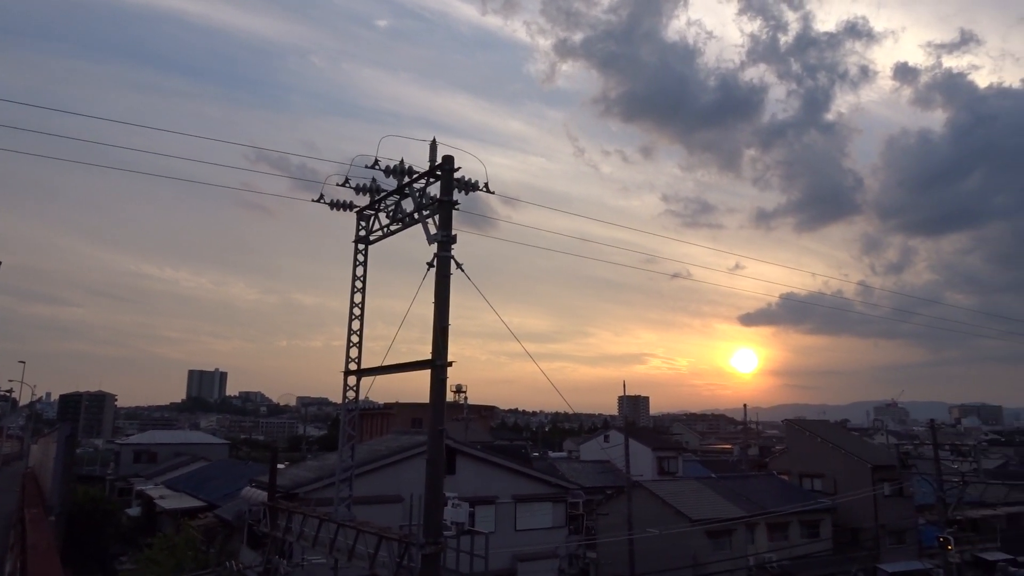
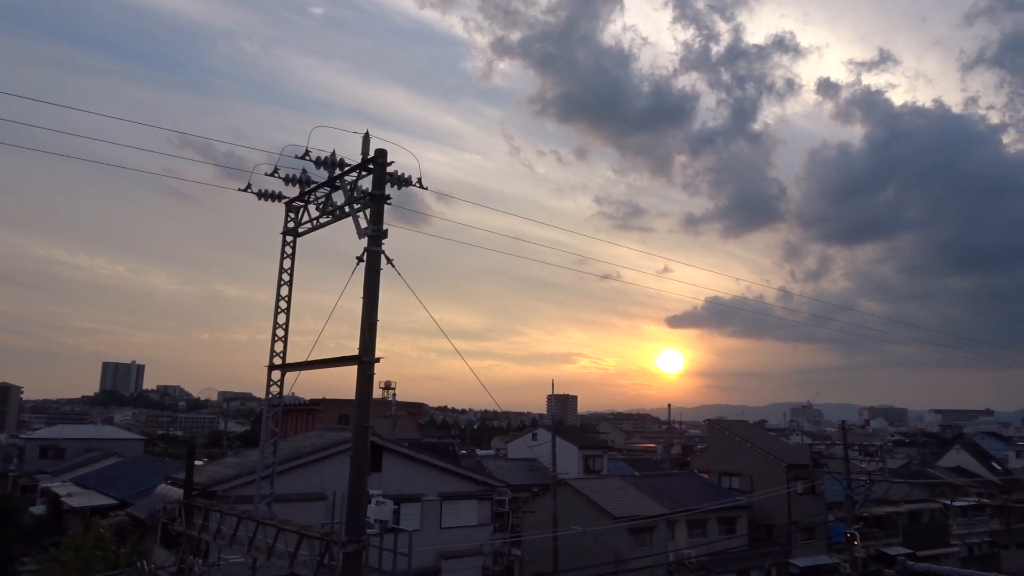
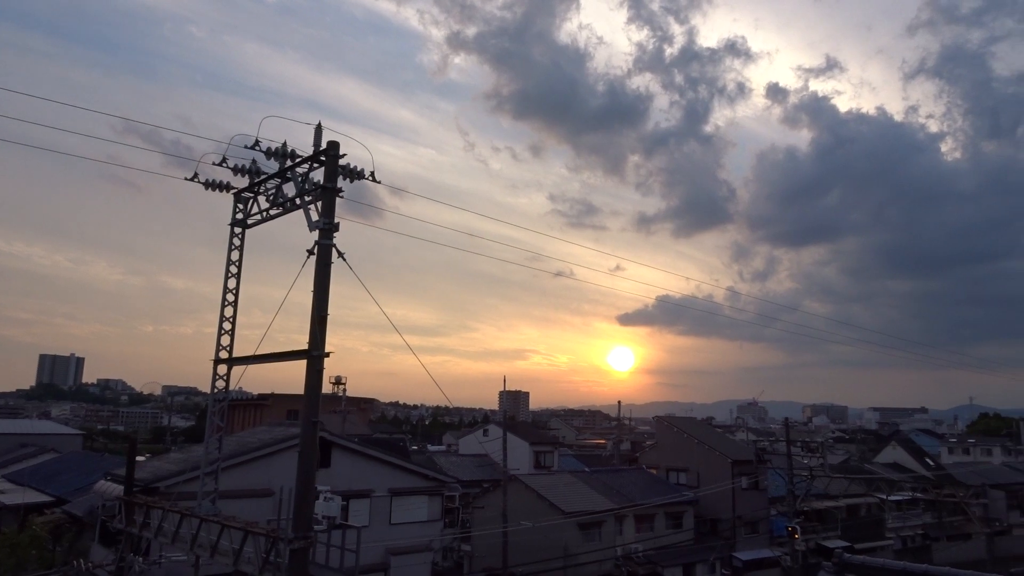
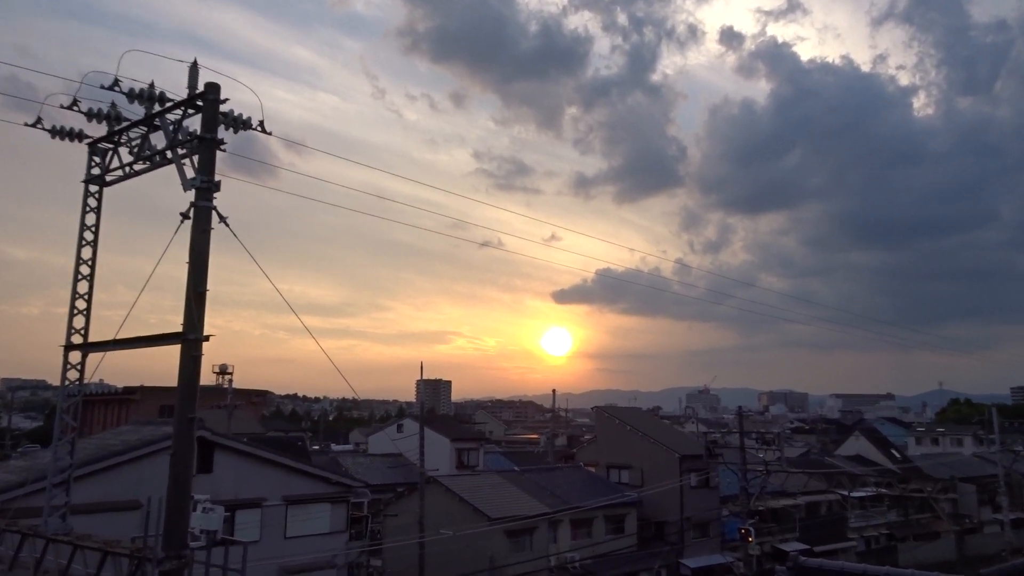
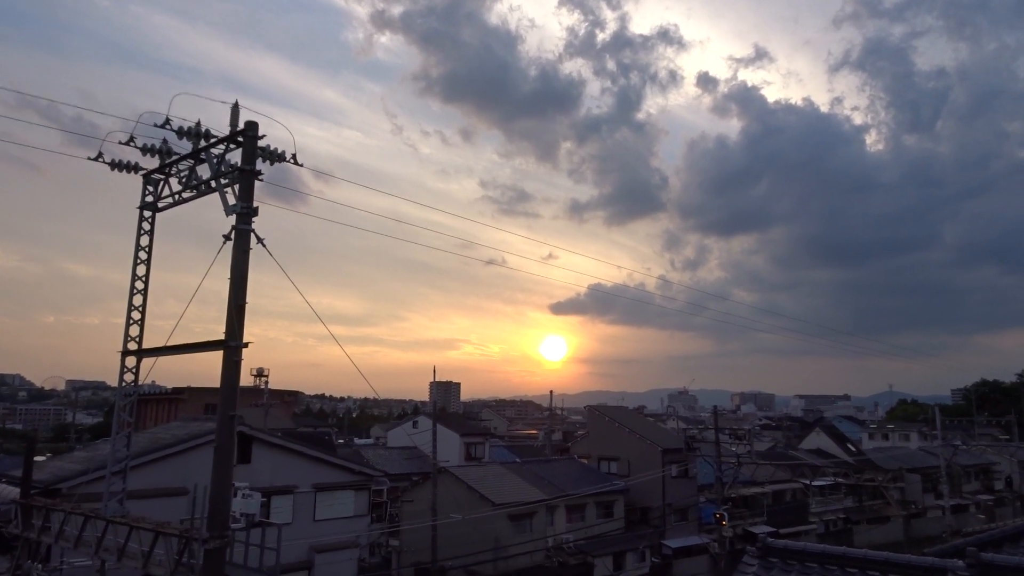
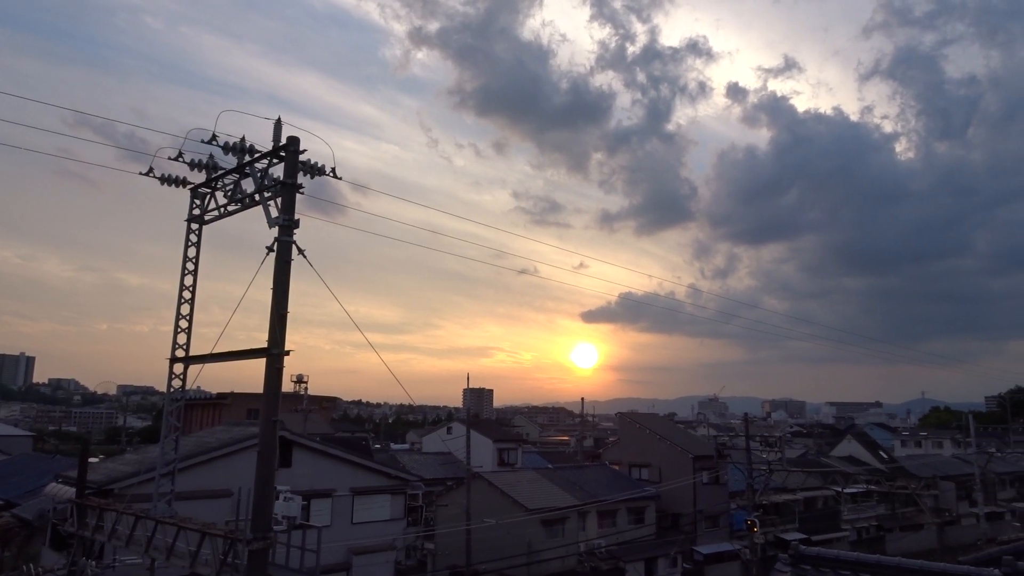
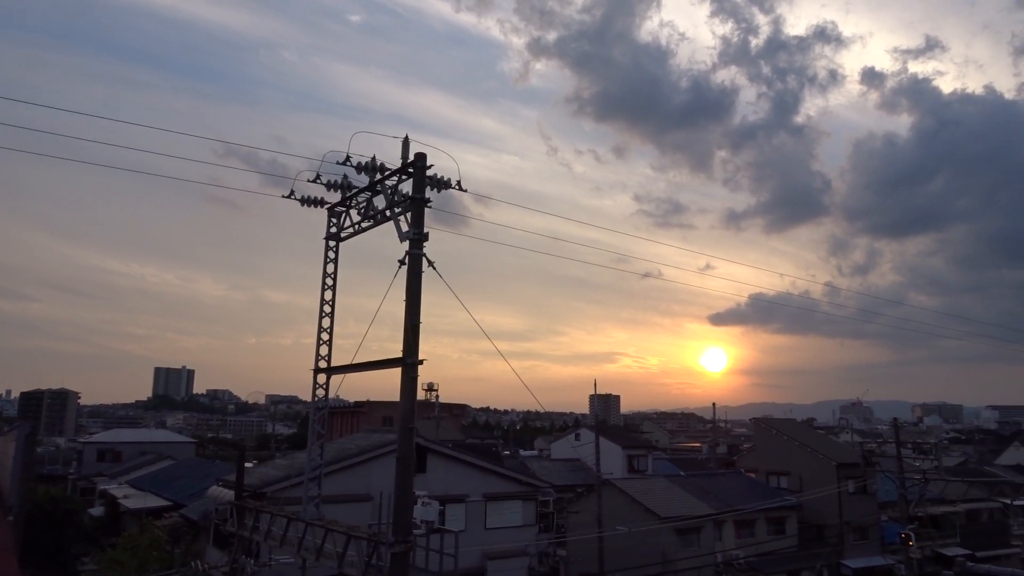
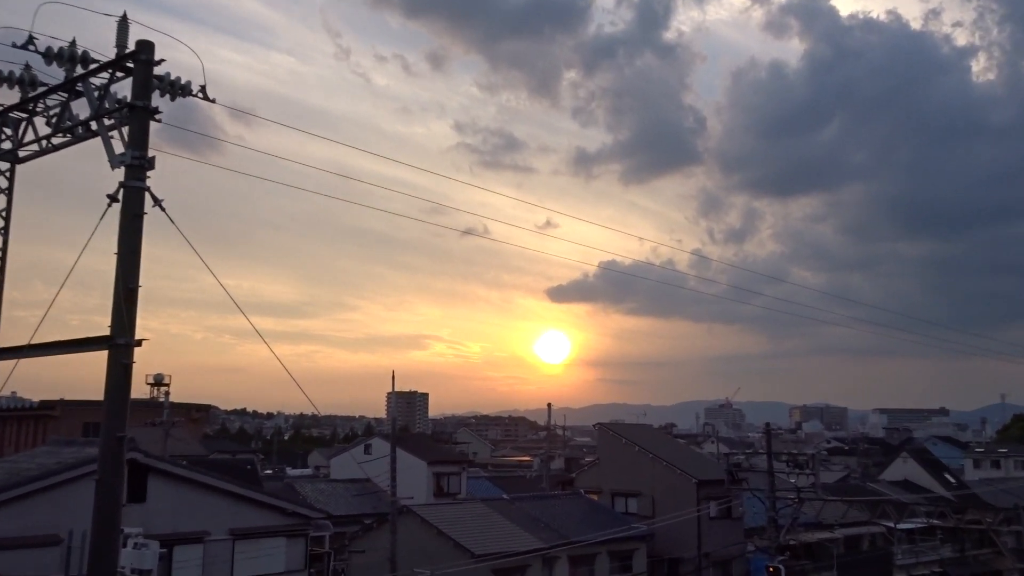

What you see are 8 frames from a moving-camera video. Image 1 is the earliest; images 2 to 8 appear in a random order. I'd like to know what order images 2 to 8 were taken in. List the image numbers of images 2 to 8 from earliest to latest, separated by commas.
7, 2, 3, 6, 5, 4, 8
